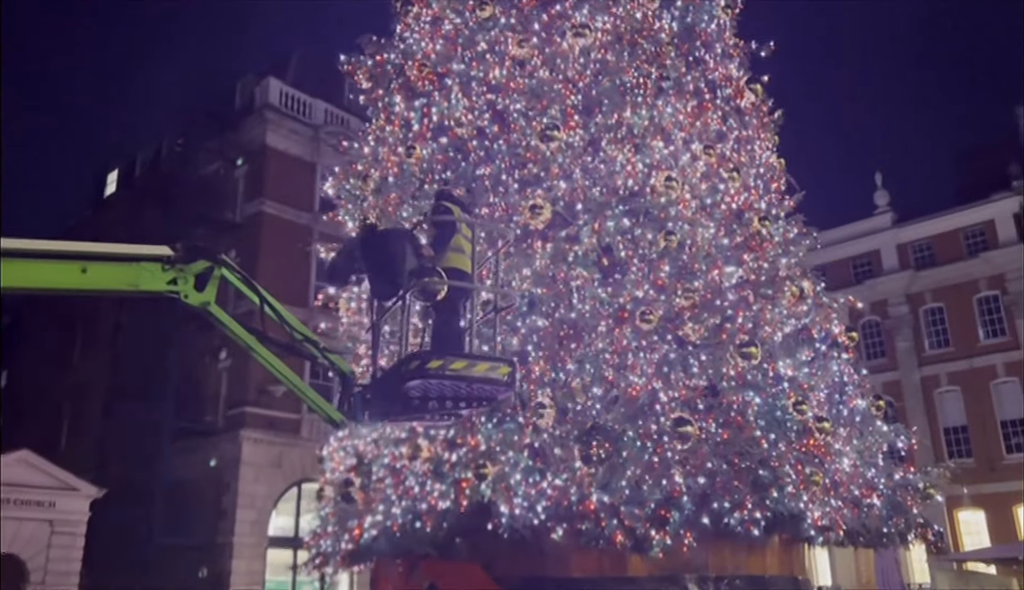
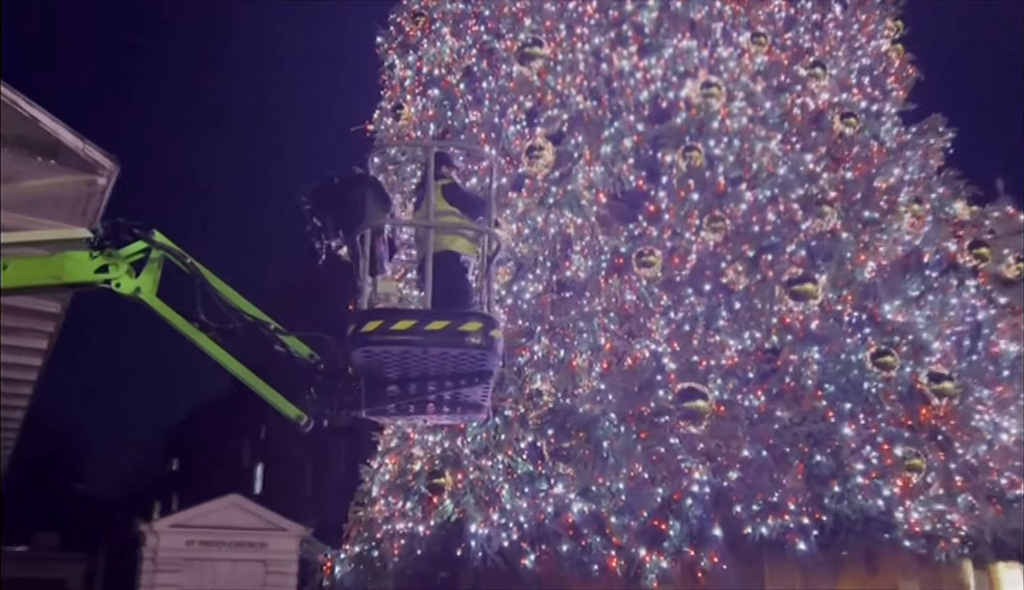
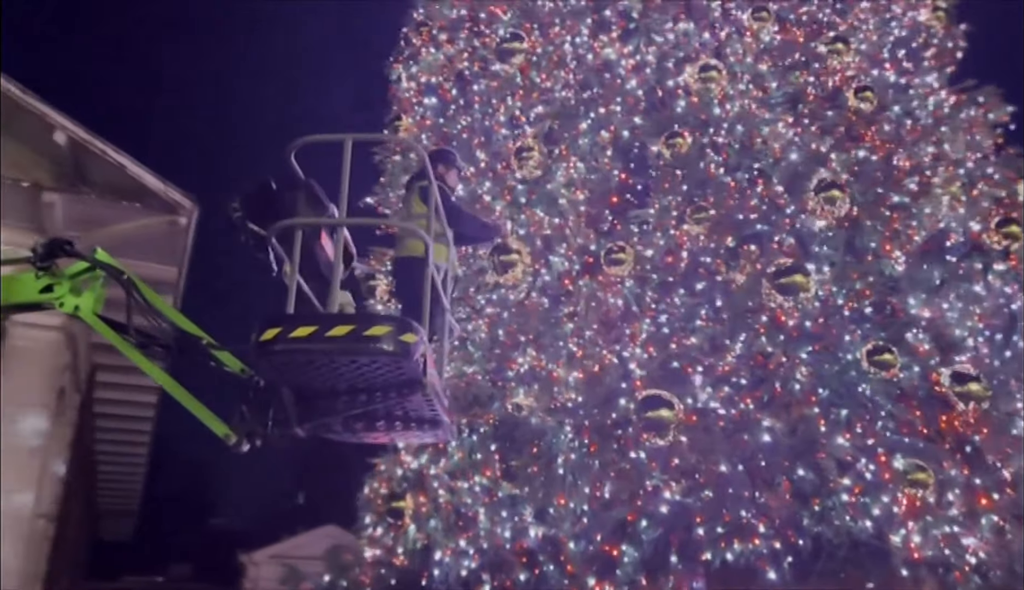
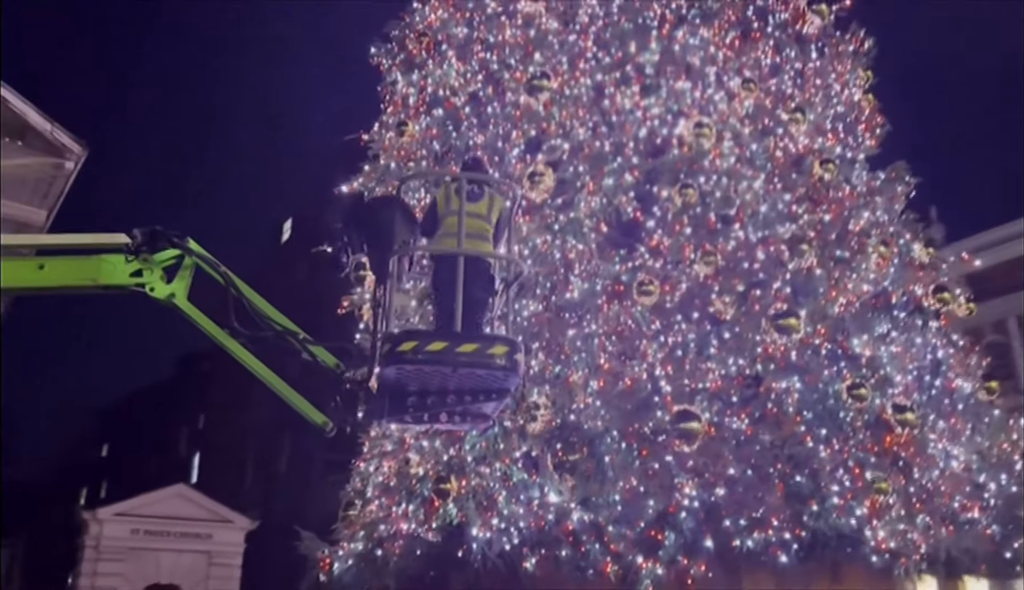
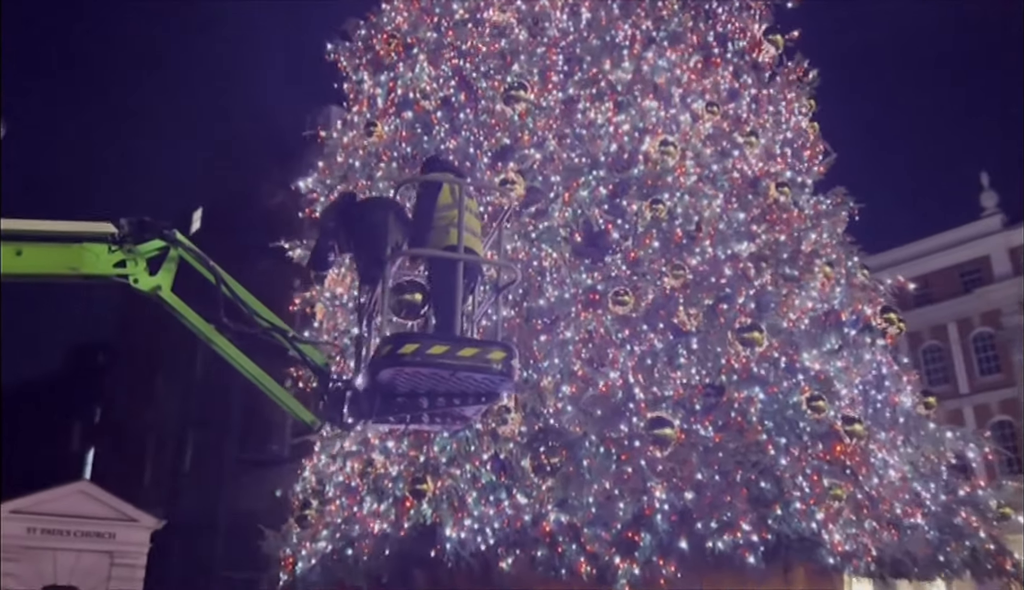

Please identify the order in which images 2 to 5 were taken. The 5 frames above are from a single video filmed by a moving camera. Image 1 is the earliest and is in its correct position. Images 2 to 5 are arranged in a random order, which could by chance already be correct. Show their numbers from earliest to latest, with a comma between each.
5, 4, 2, 3
